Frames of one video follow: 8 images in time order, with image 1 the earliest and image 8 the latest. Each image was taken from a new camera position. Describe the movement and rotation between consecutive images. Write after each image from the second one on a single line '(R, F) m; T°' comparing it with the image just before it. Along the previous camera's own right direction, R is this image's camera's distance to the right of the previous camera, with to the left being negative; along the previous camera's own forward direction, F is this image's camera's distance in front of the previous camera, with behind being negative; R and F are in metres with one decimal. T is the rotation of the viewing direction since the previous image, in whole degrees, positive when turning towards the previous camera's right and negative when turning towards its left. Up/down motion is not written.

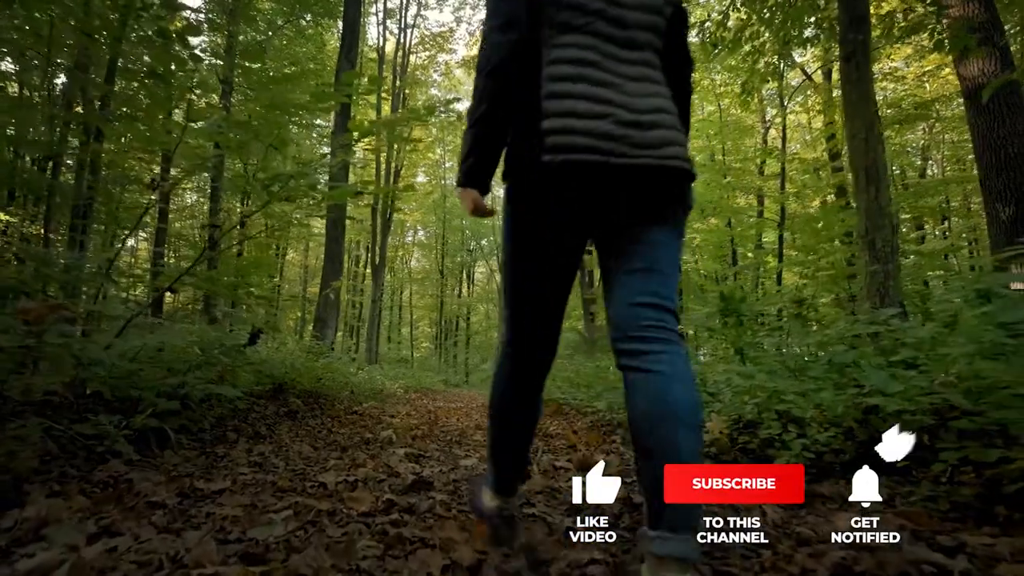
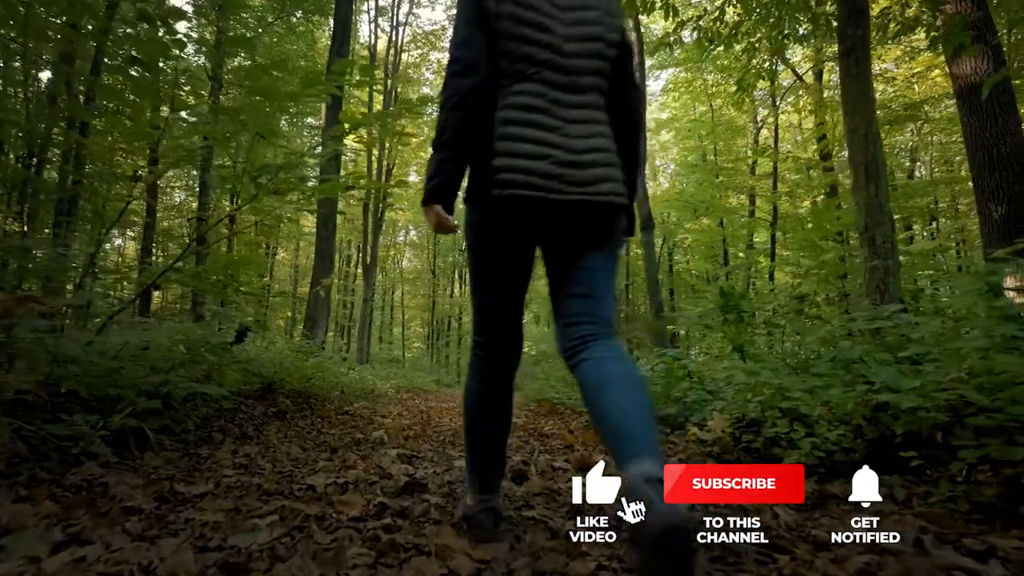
(0.0, +0.1) m; +1°
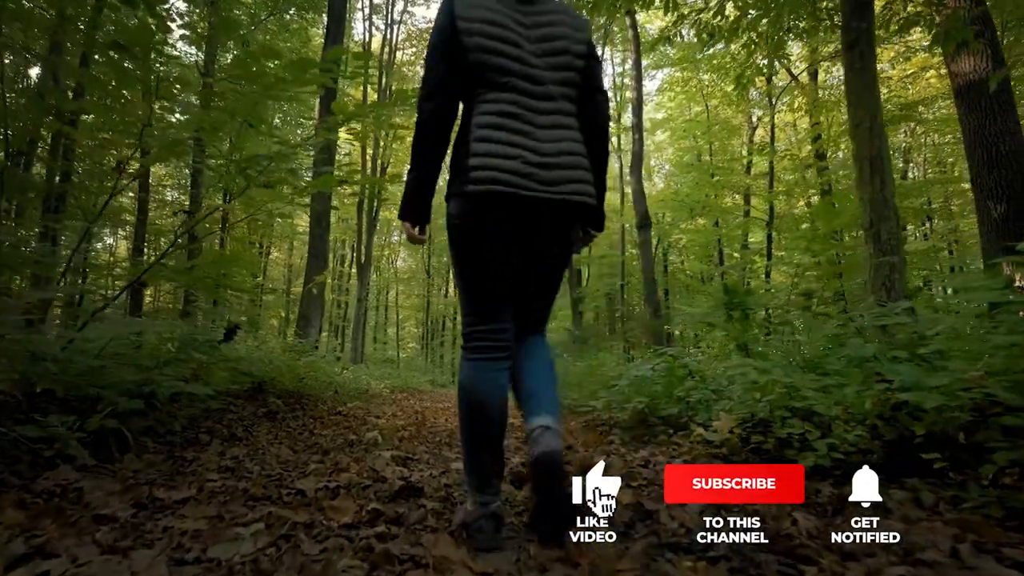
(0.0, +0.1) m; +1°
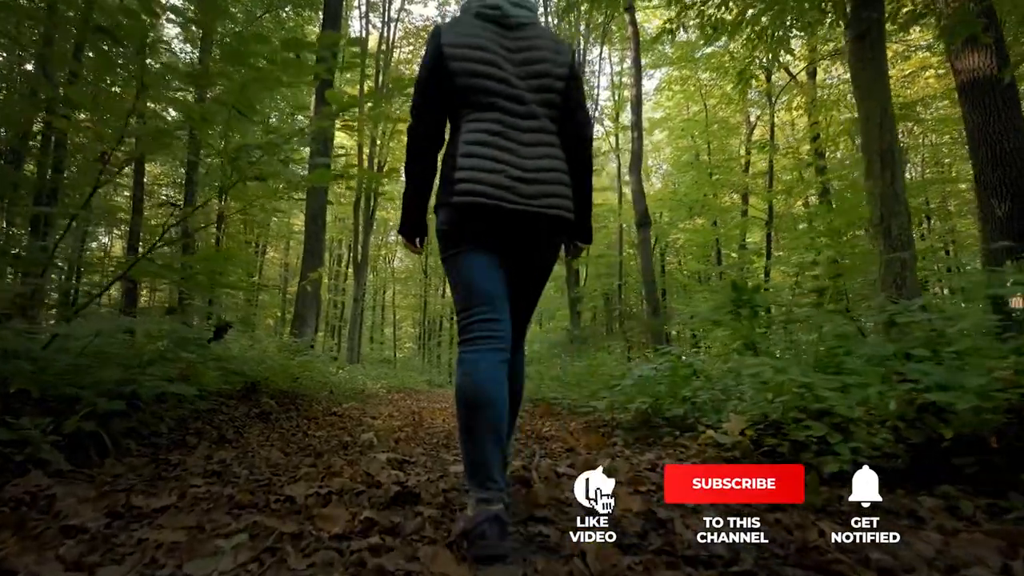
(0.0, +0.1) m; 0°
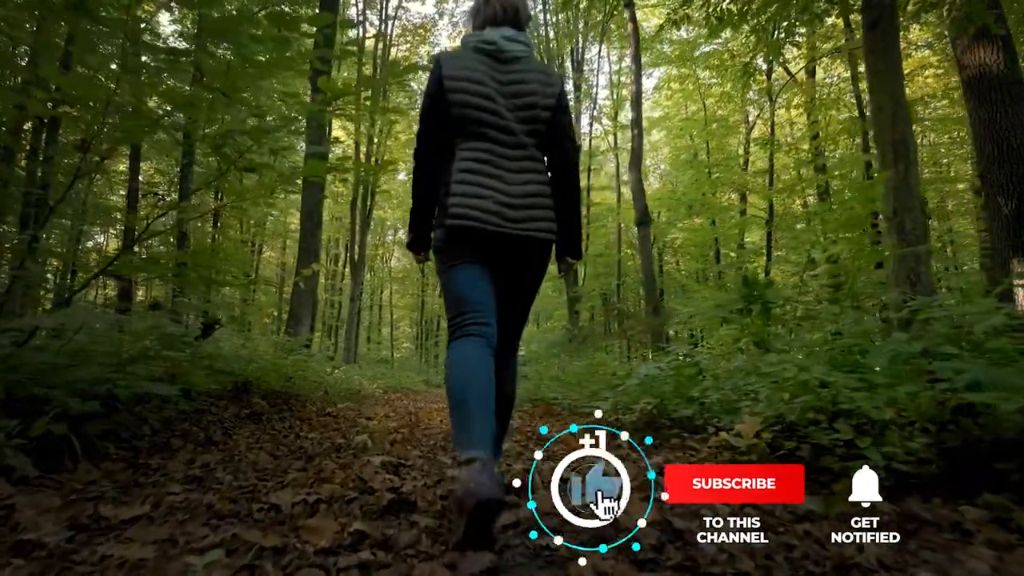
(0.0, +0.2) m; 0°
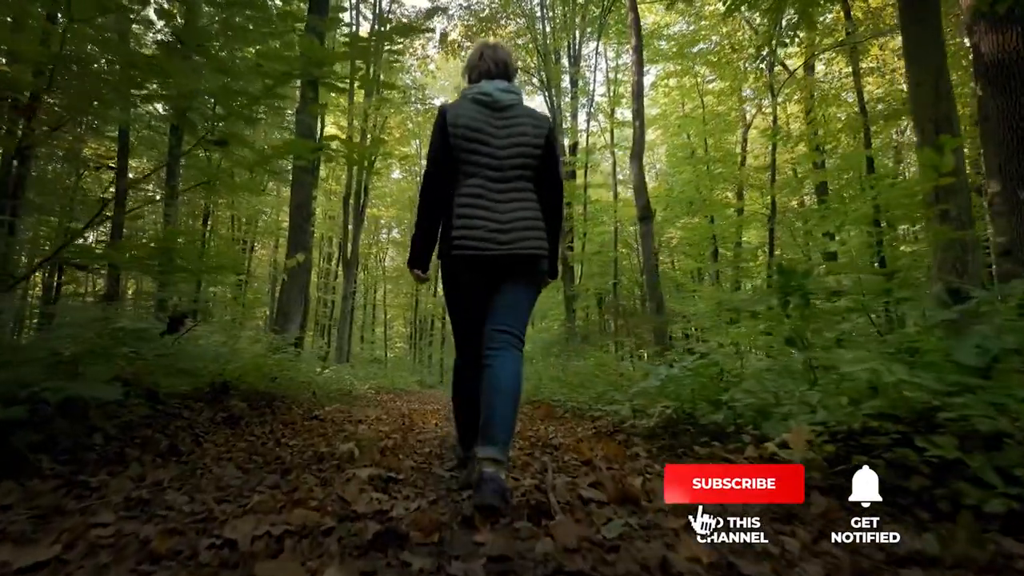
(-0.1, +0.4) m; +1°
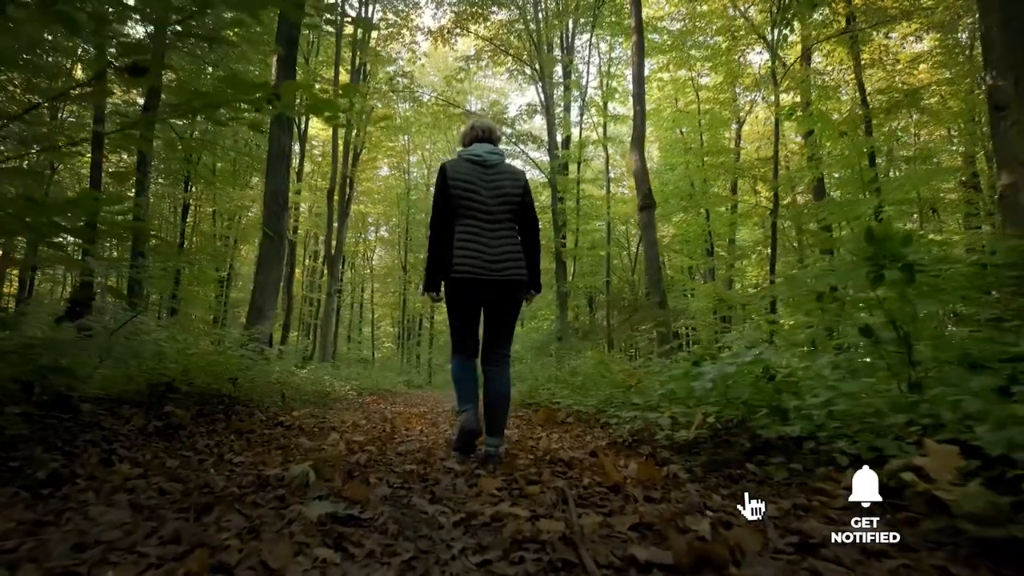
(-0.1, +0.8) m; +1°
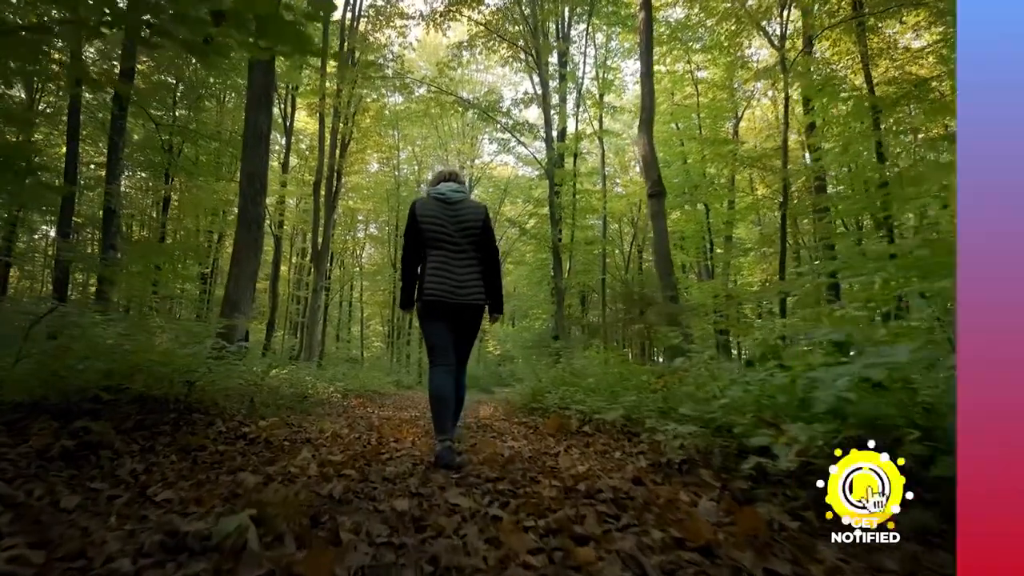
(-0.1, +0.8) m; +1°
